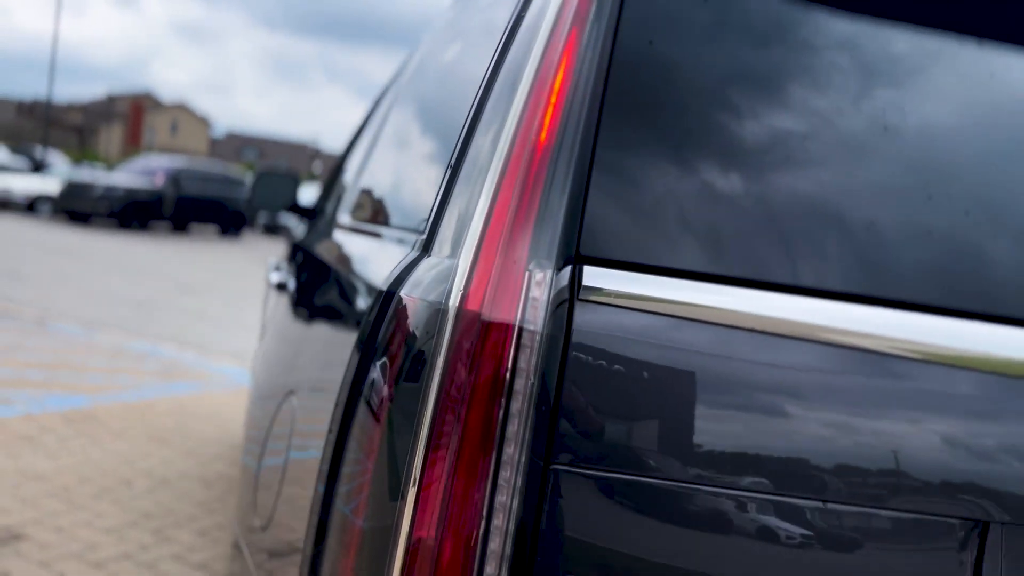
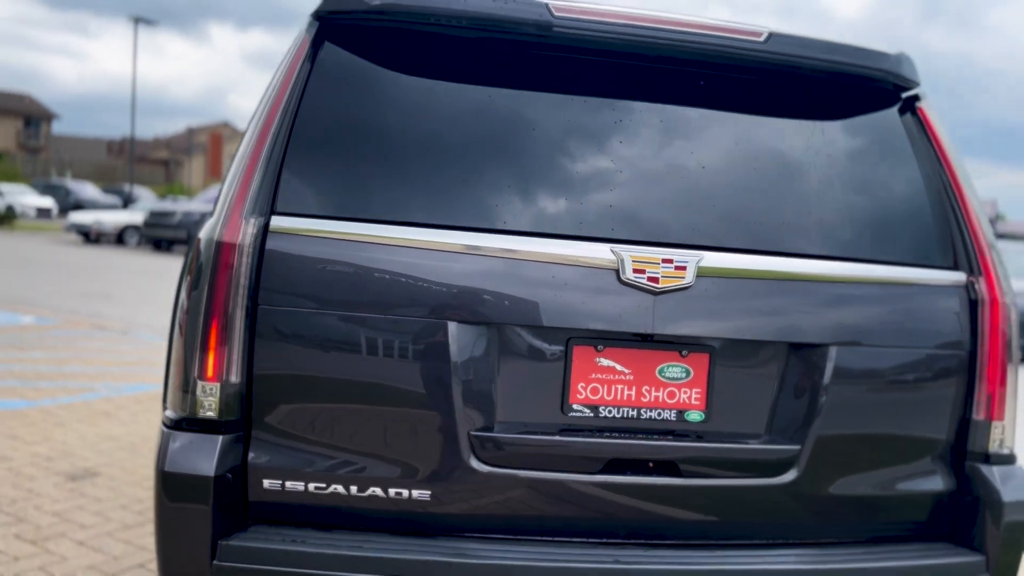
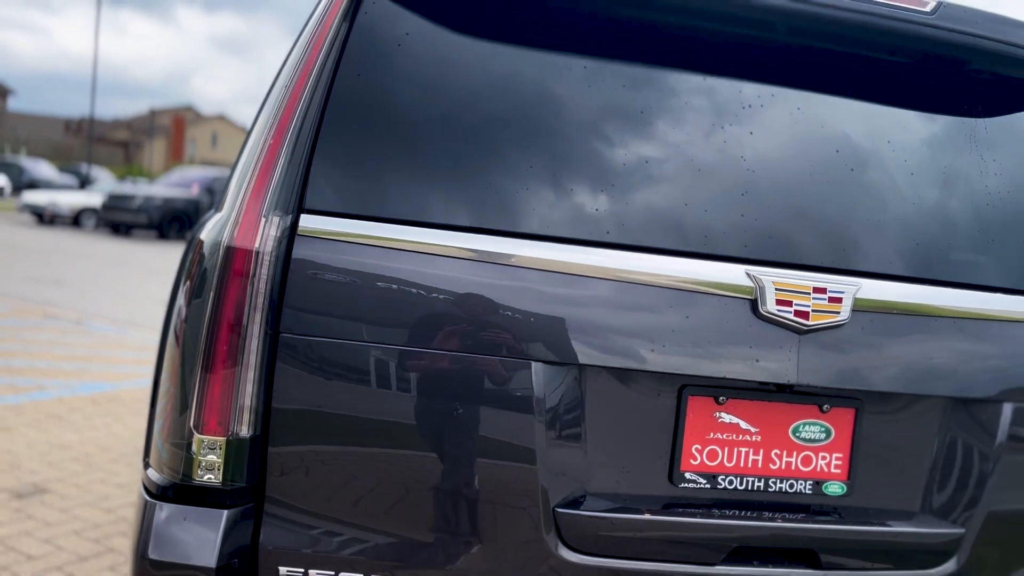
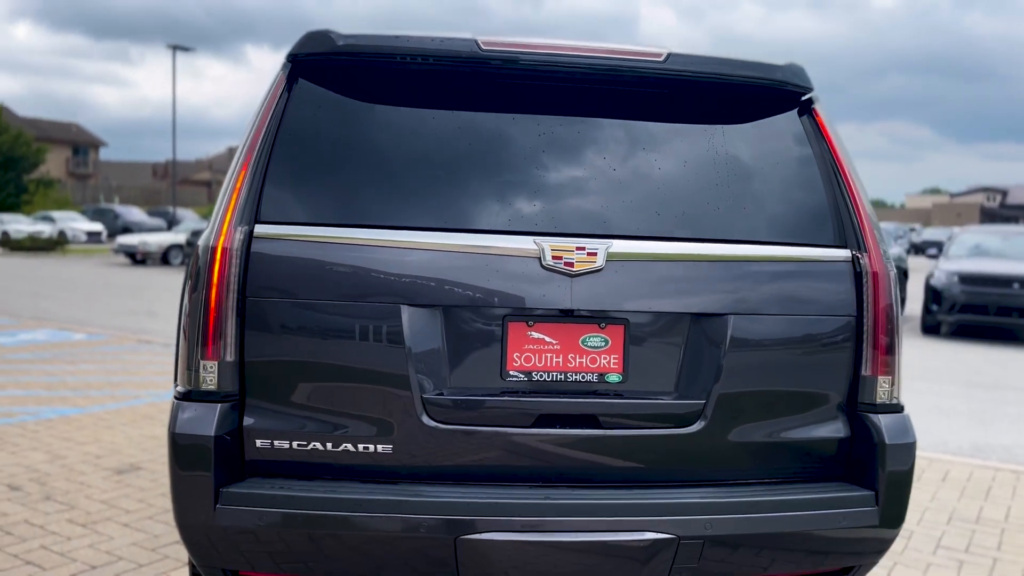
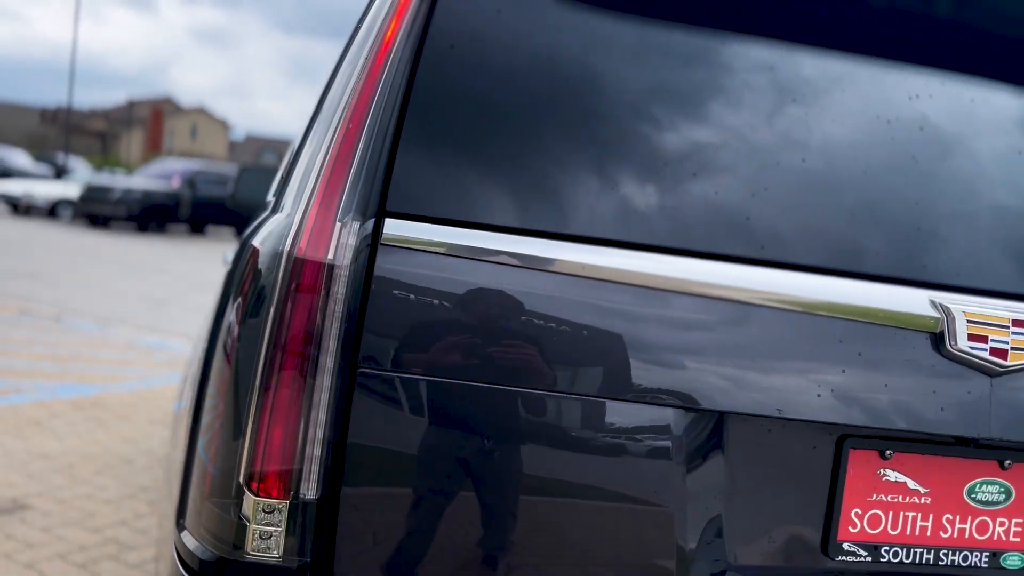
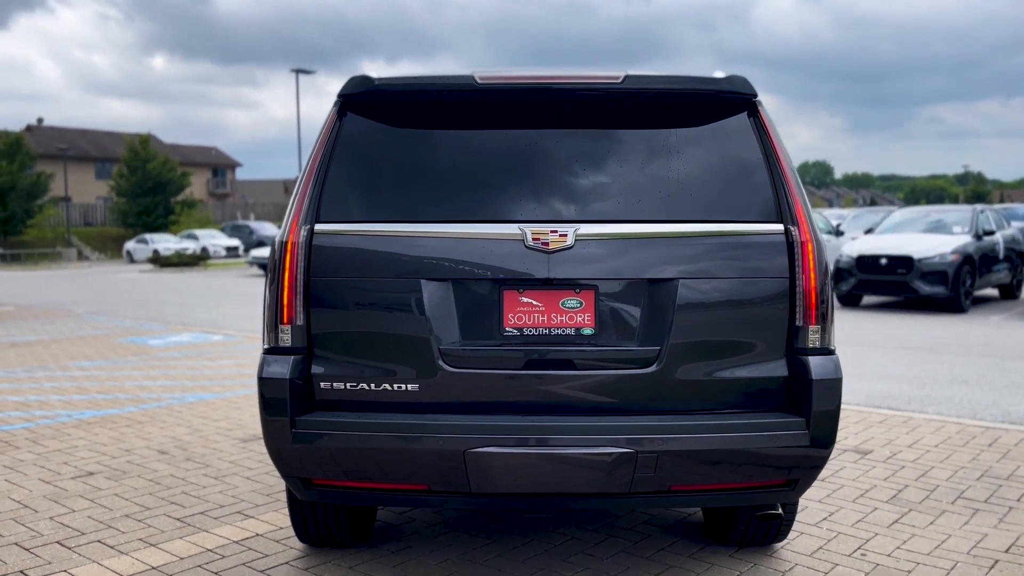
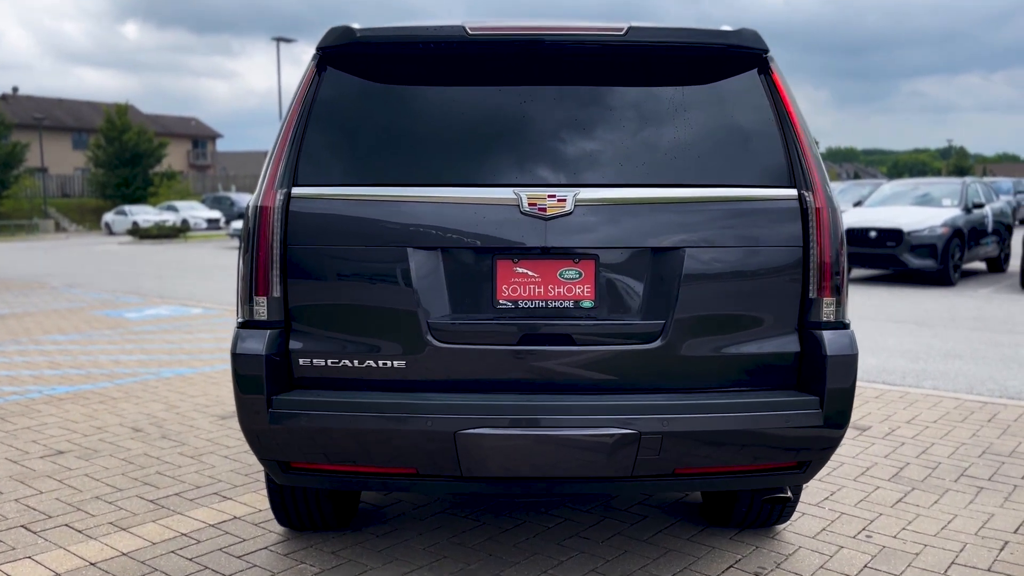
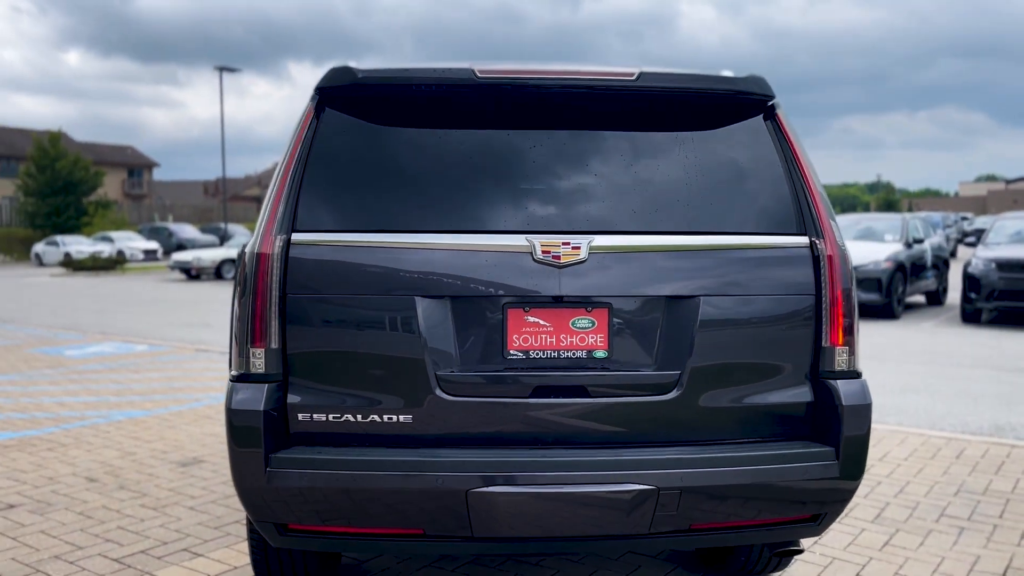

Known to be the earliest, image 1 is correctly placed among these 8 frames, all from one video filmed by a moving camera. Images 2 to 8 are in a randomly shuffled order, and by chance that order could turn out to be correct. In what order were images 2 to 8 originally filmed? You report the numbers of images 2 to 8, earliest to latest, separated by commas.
5, 3, 2, 4, 8, 6, 7
